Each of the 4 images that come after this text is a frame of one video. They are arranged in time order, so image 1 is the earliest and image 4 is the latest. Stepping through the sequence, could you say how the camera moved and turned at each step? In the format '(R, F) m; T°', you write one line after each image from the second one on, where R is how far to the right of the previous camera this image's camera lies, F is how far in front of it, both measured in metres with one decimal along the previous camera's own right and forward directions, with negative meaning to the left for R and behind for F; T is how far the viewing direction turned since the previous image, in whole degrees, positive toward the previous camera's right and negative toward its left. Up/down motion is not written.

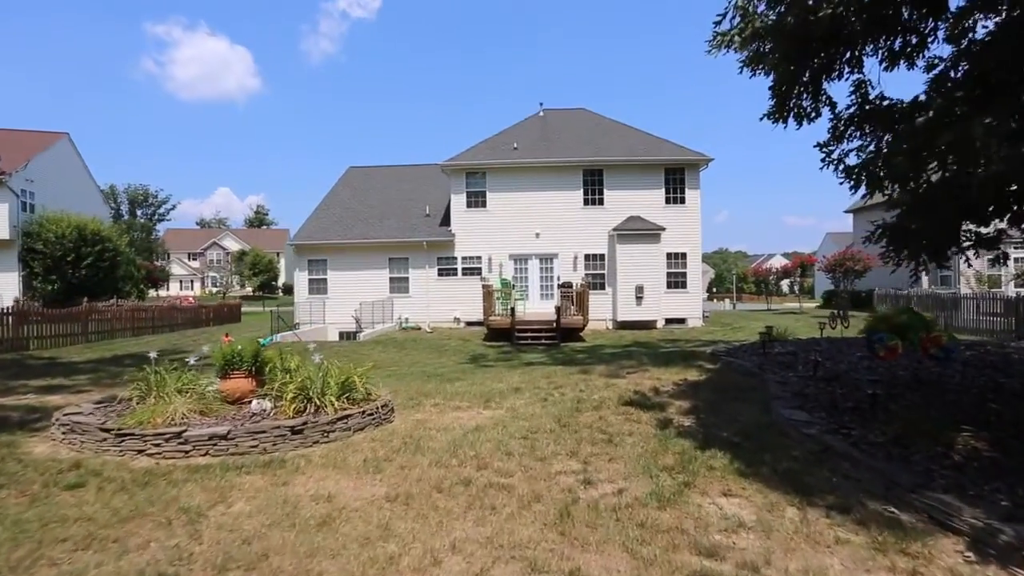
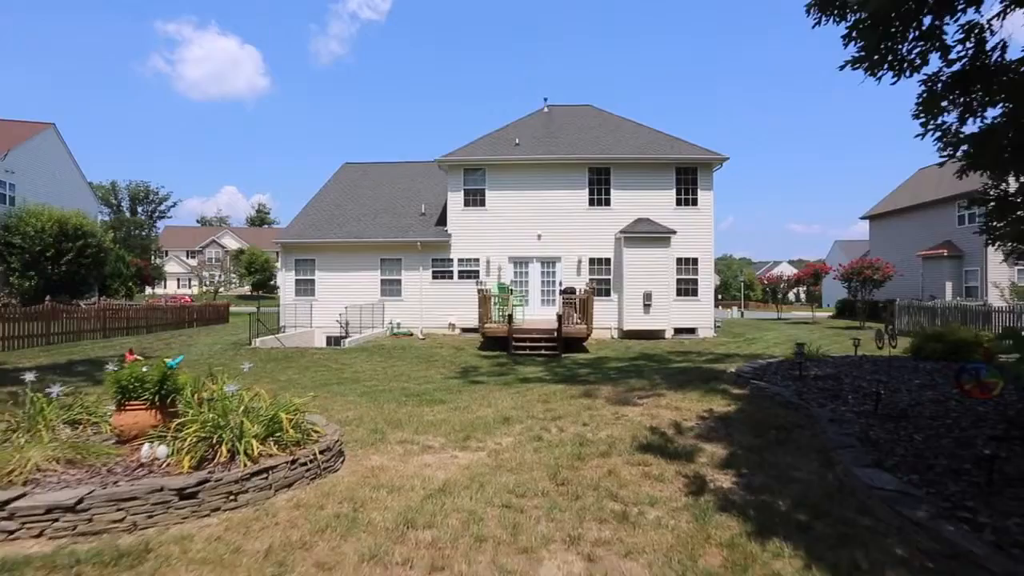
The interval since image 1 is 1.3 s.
(+0.1, +1.2) m; 0°
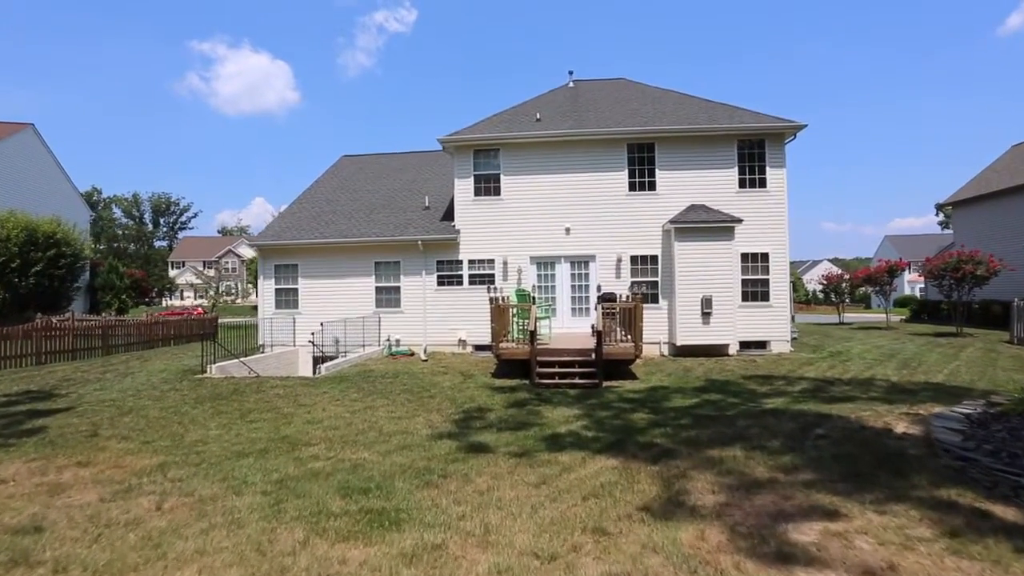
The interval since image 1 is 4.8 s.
(+0.1, +3.5) m; -3°
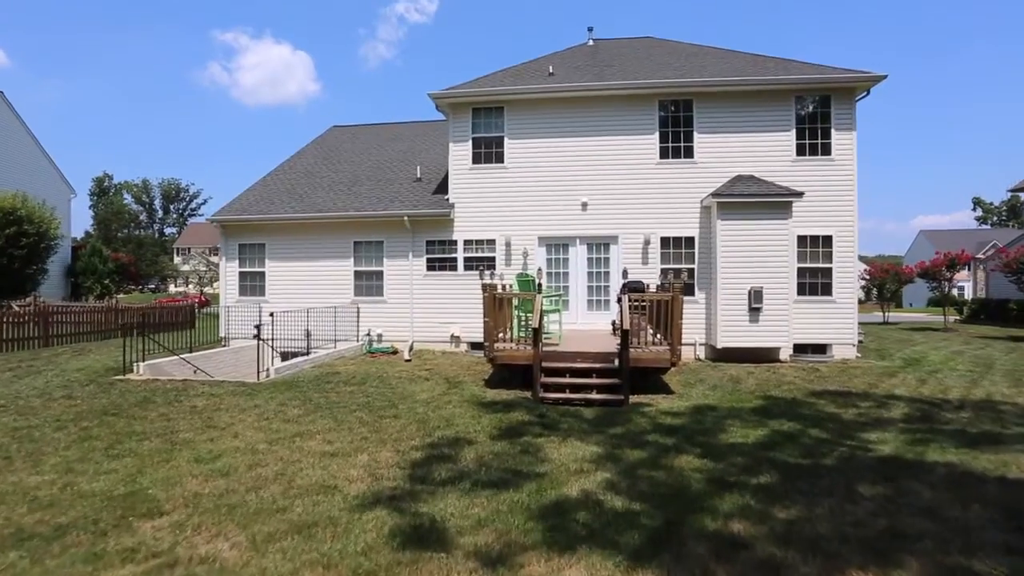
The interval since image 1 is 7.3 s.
(+0.3, +2.6) m; -2°
